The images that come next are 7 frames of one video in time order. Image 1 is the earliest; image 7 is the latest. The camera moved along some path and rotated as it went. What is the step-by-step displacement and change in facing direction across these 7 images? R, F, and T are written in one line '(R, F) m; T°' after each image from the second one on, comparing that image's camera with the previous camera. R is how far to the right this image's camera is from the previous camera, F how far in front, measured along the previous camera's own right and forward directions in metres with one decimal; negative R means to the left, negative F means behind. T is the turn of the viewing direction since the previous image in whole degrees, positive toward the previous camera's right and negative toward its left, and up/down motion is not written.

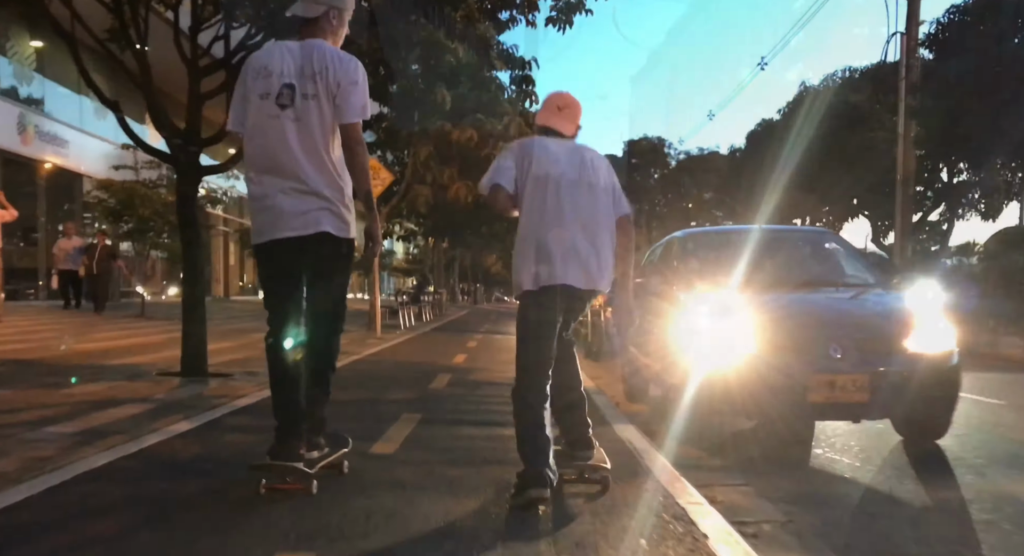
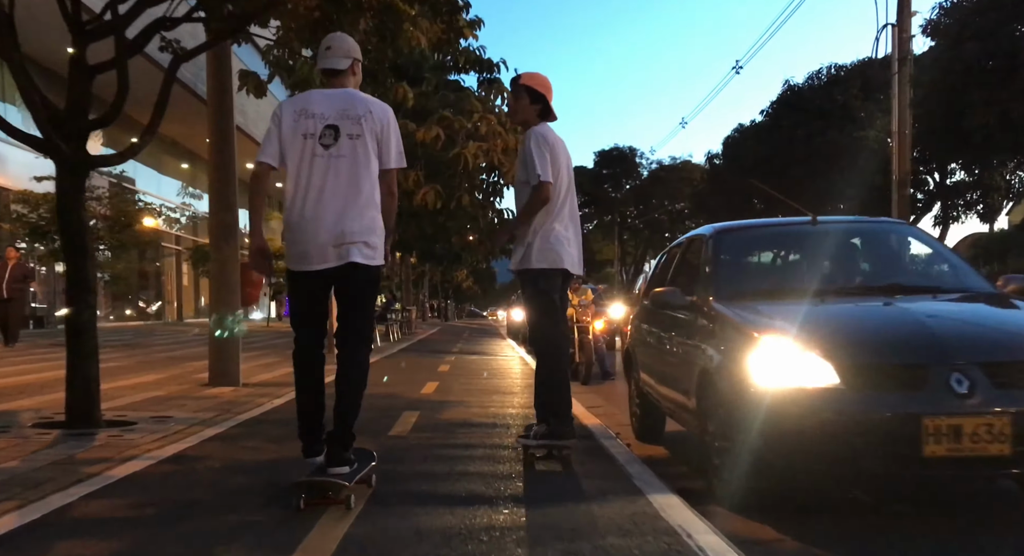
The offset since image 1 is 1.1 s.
(-0.1, +1.8) m; +2°
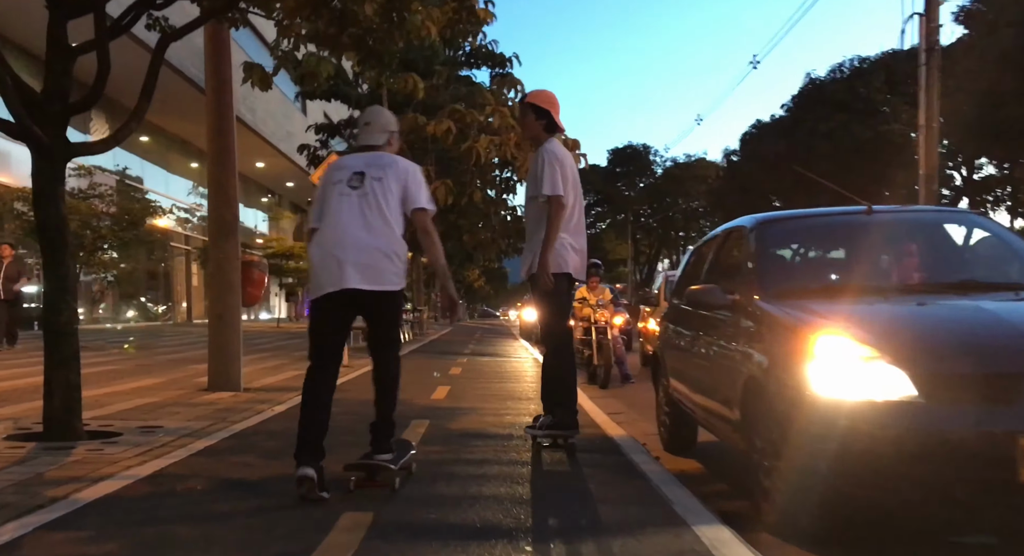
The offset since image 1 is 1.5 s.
(0.0, +0.6) m; -1°
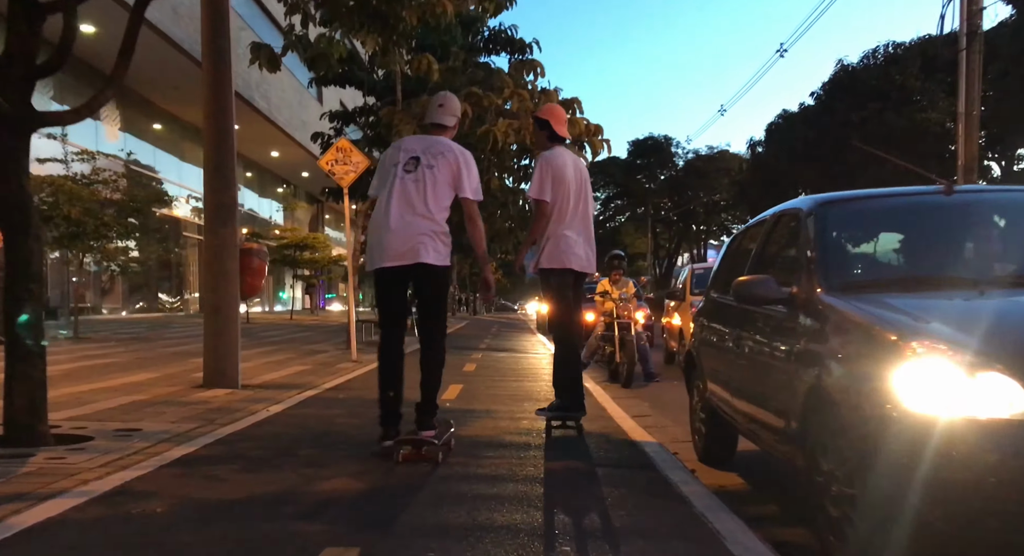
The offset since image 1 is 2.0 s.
(0.0, +0.7) m; -1°
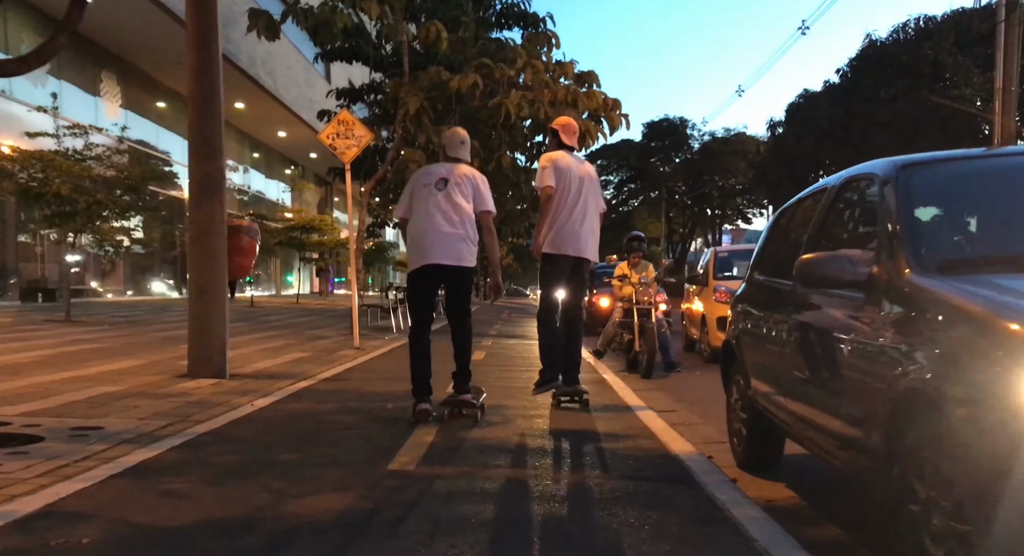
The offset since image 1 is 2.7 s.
(0.0, +0.8) m; -1°
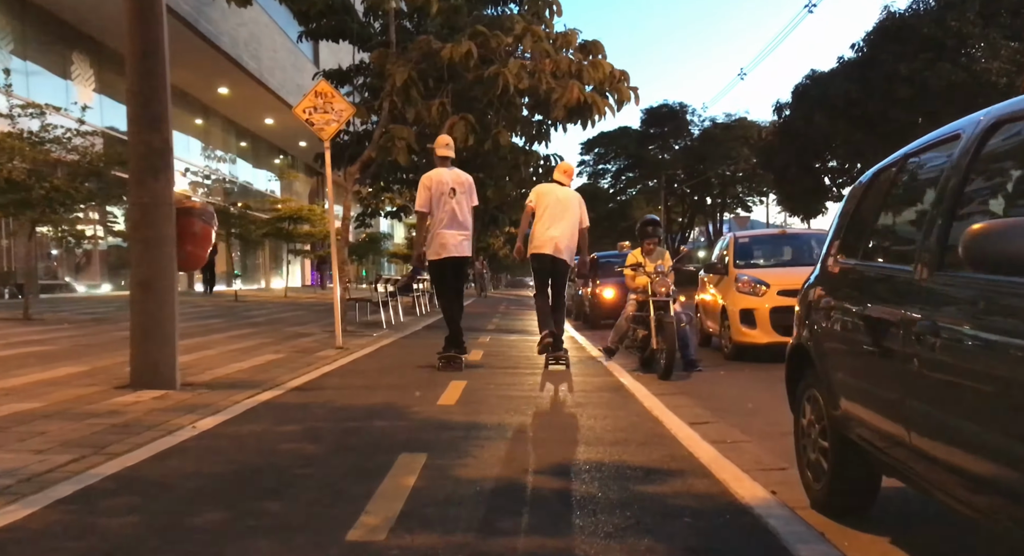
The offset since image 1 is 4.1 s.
(-0.1, +1.3) m; 0°
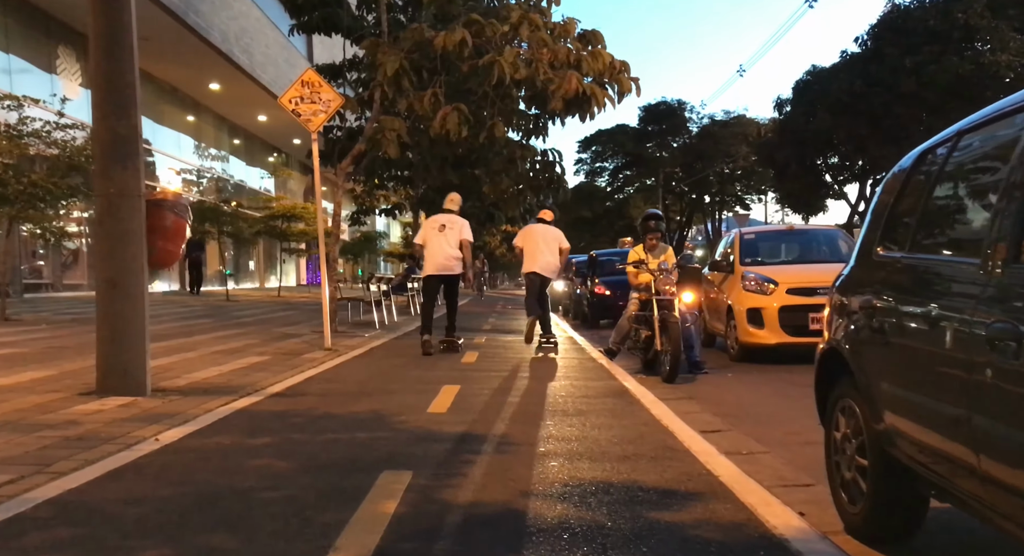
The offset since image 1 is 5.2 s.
(0.0, +0.5) m; 0°
